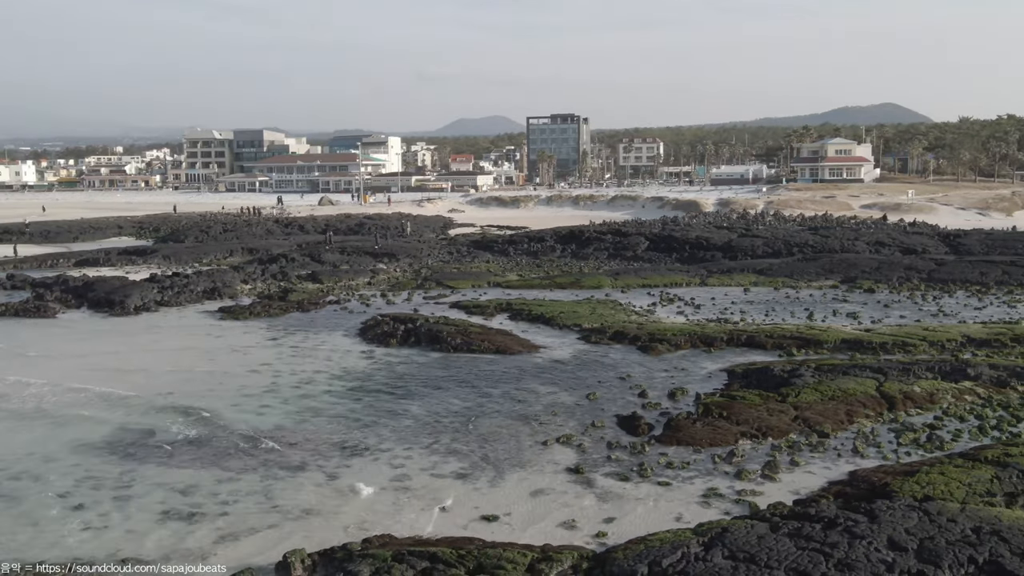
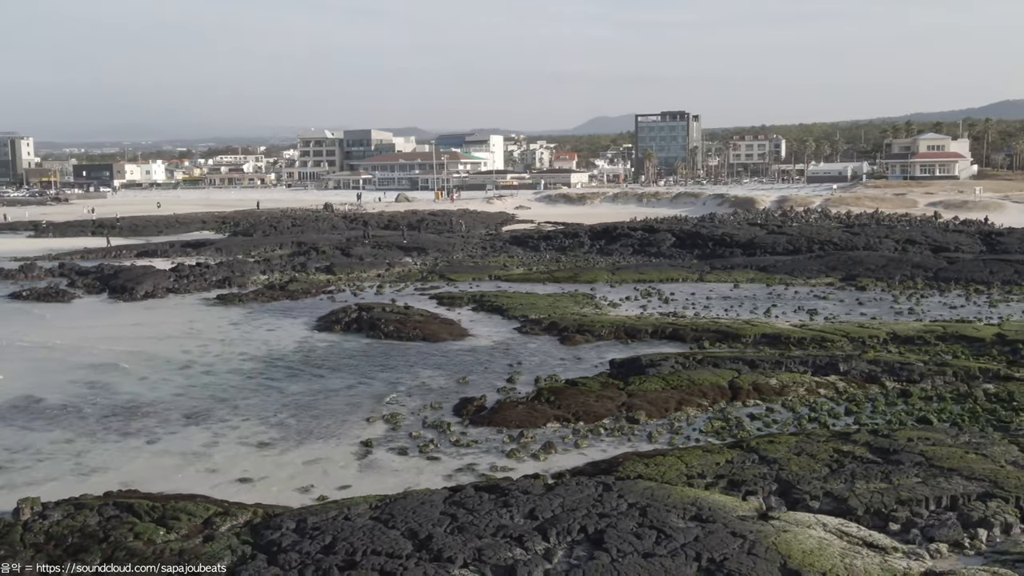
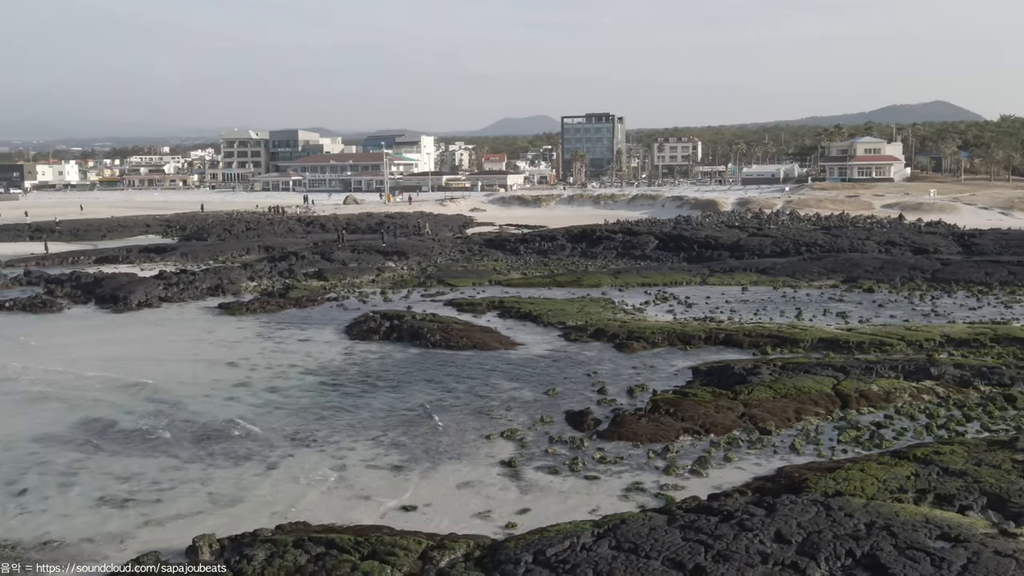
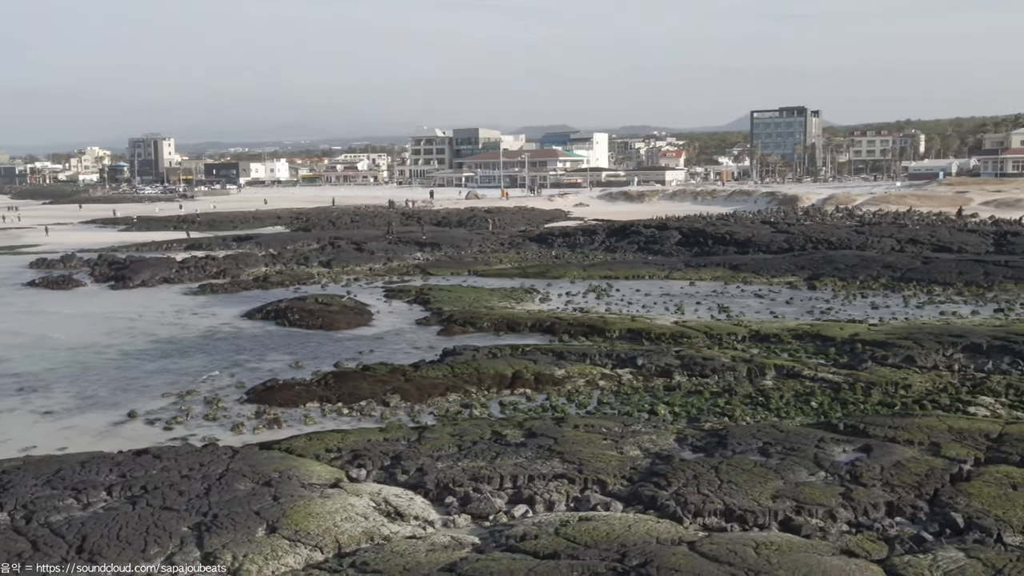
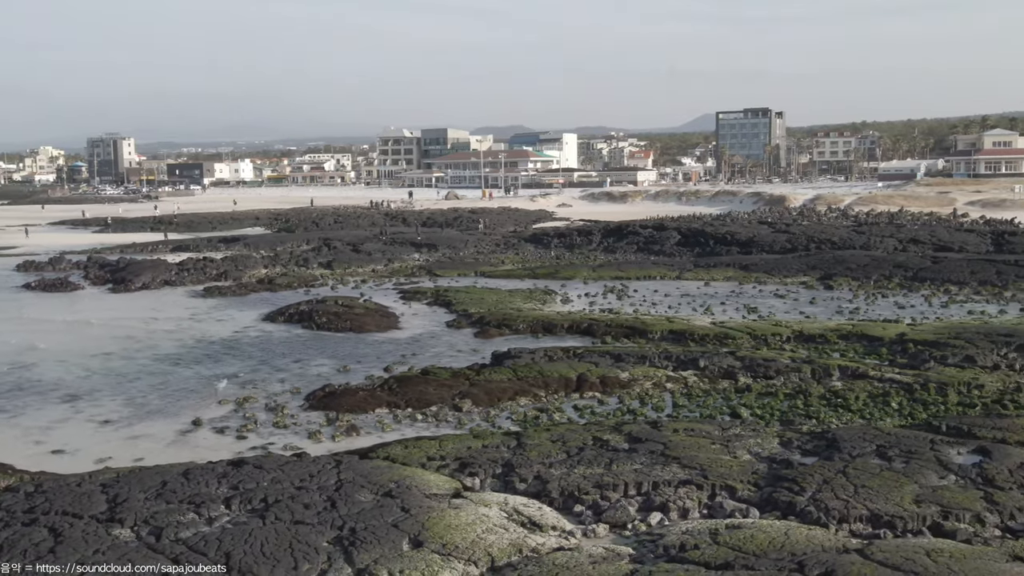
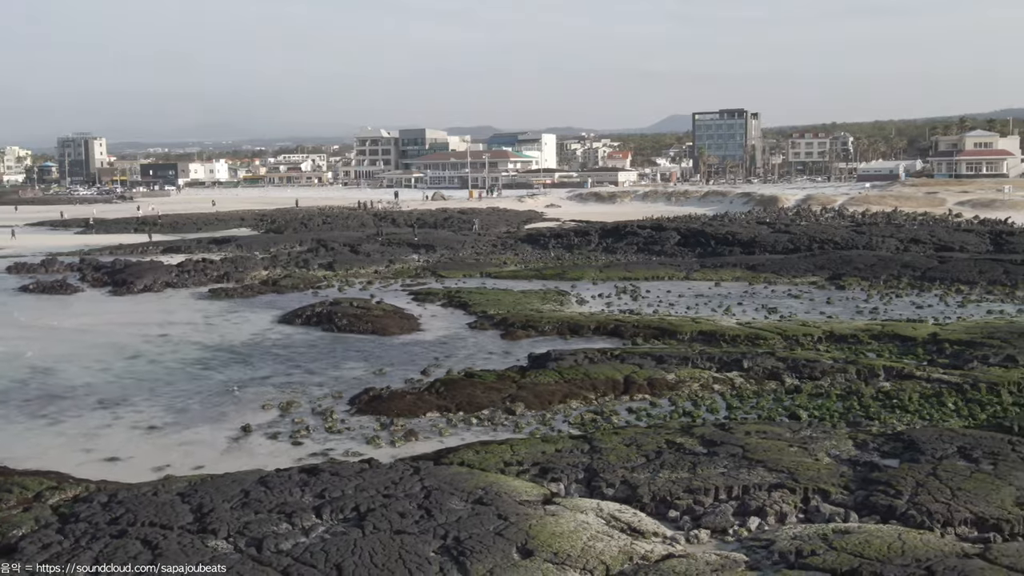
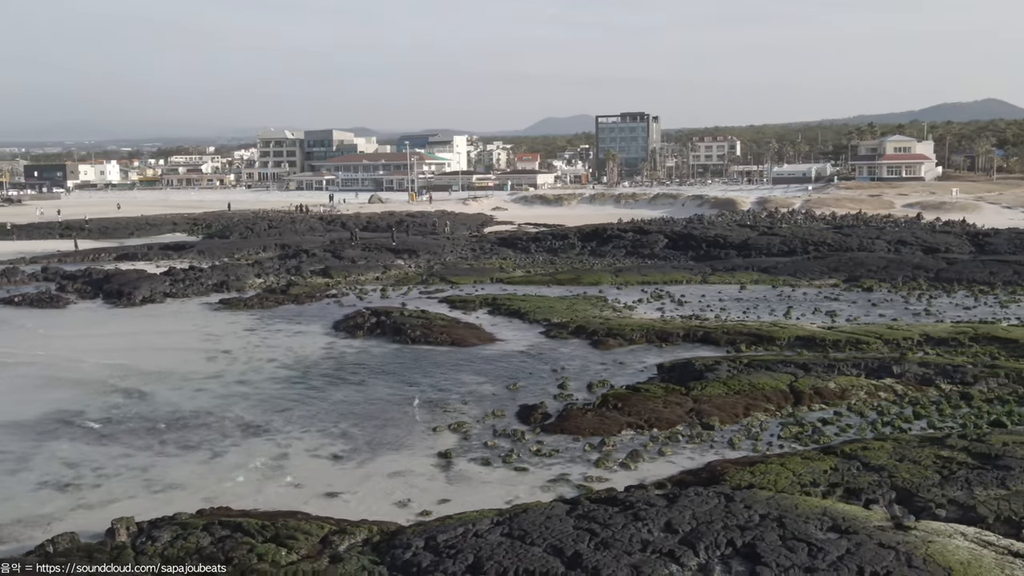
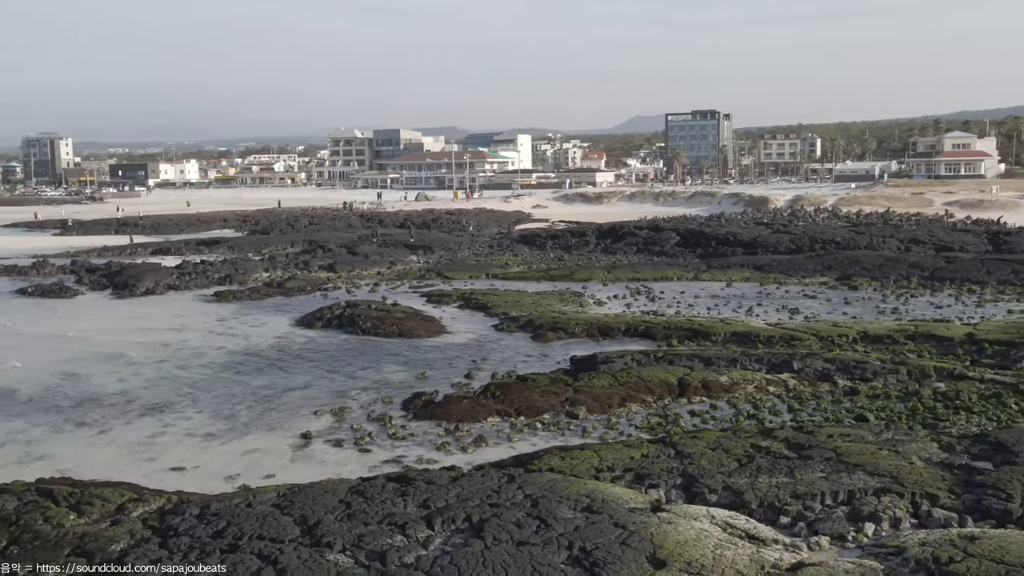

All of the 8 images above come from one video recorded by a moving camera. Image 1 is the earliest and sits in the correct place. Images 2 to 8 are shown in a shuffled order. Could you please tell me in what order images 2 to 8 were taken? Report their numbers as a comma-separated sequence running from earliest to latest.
3, 7, 2, 8, 6, 5, 4
